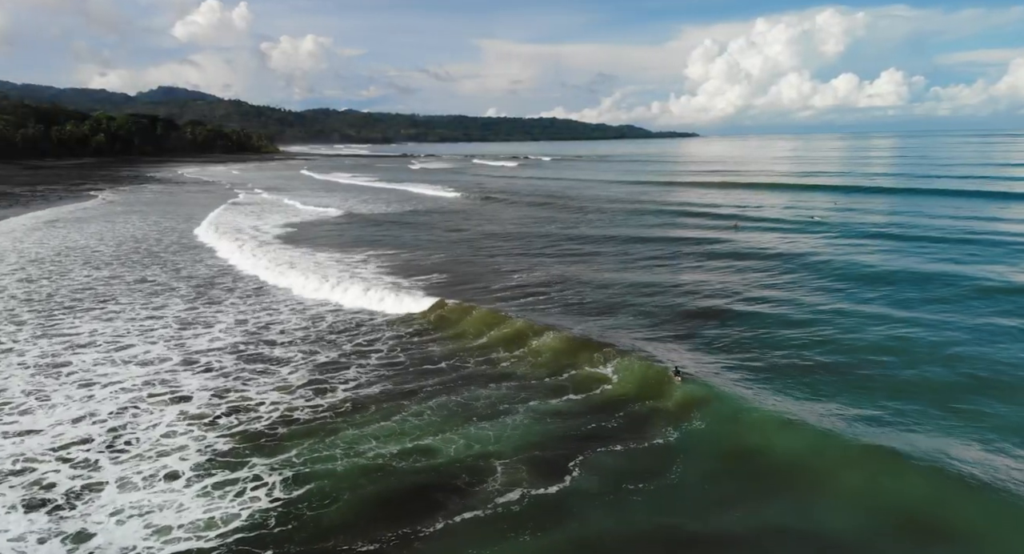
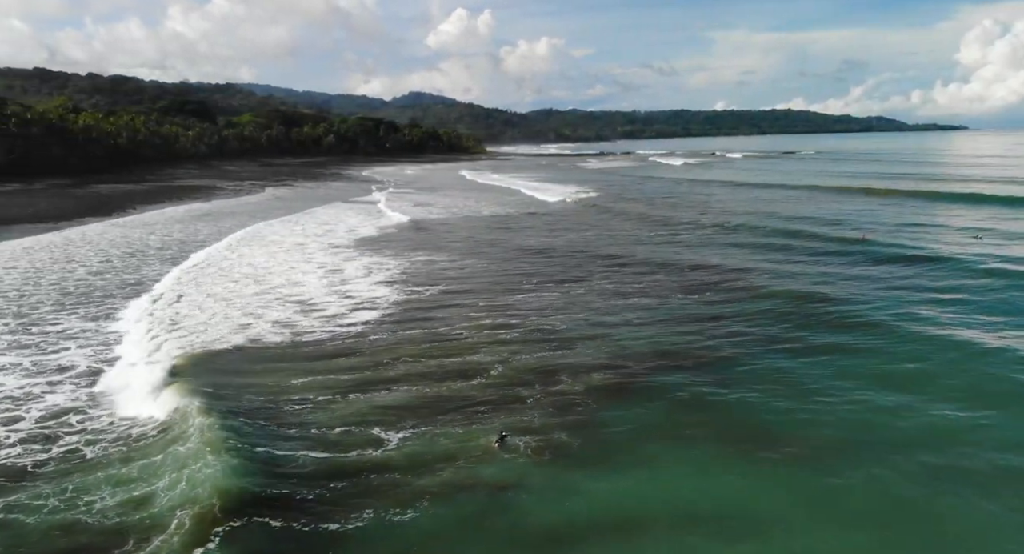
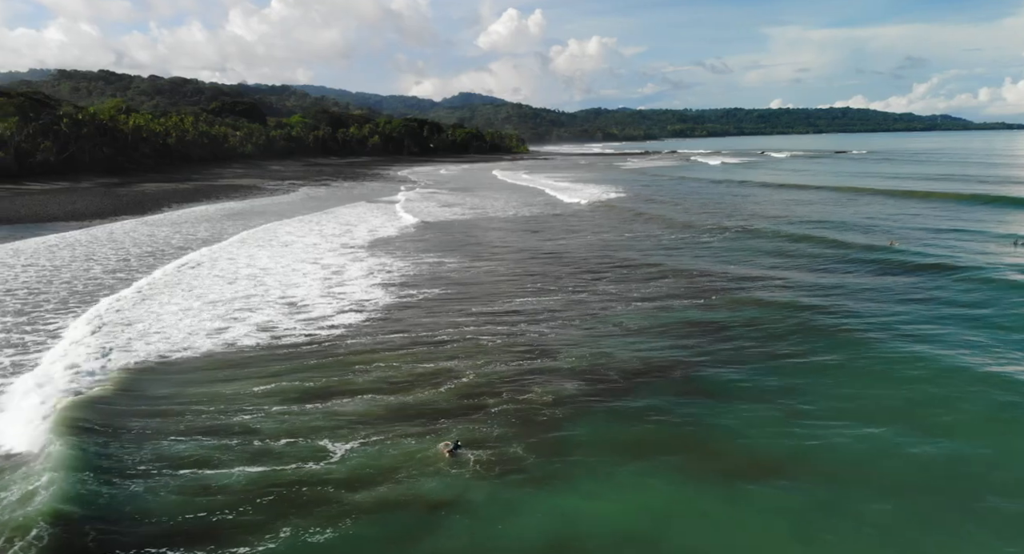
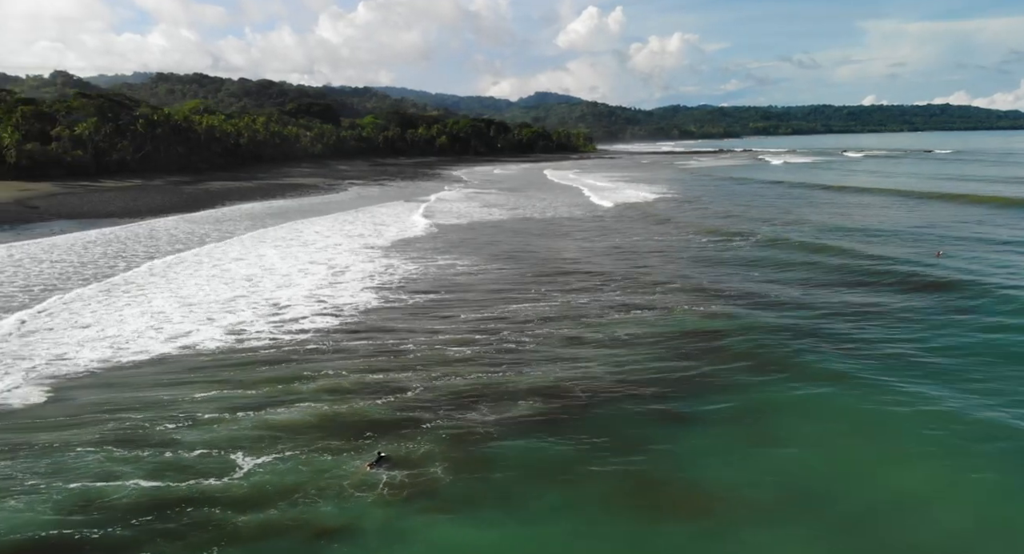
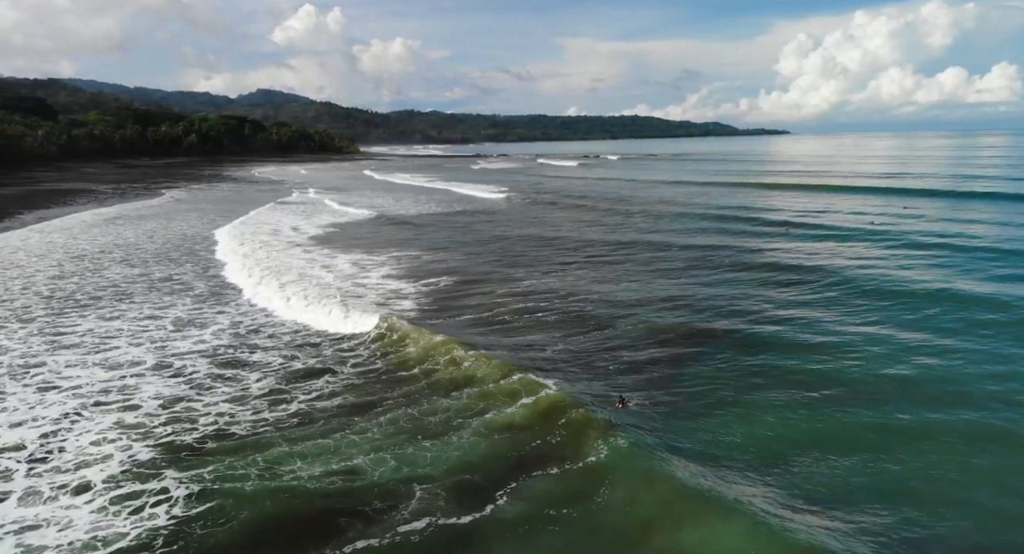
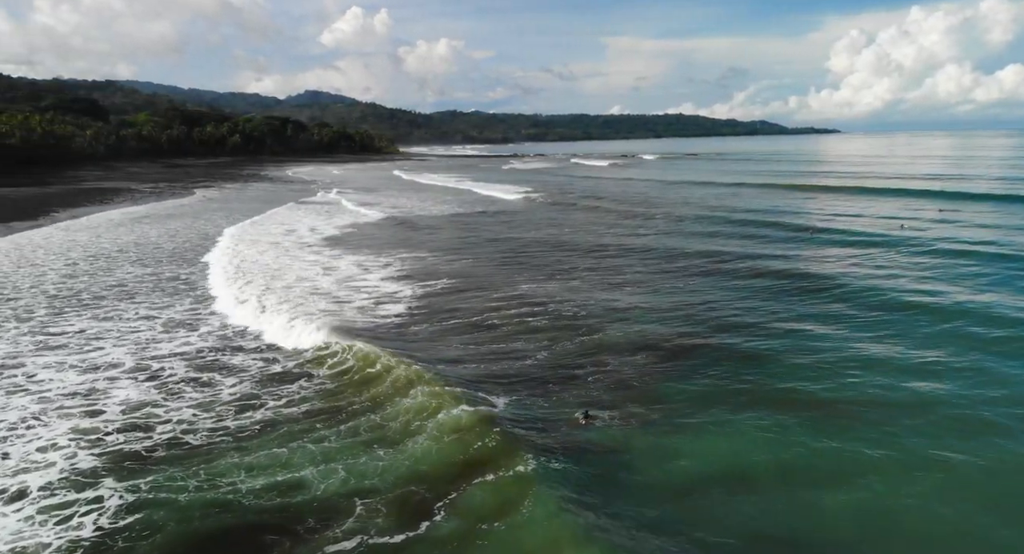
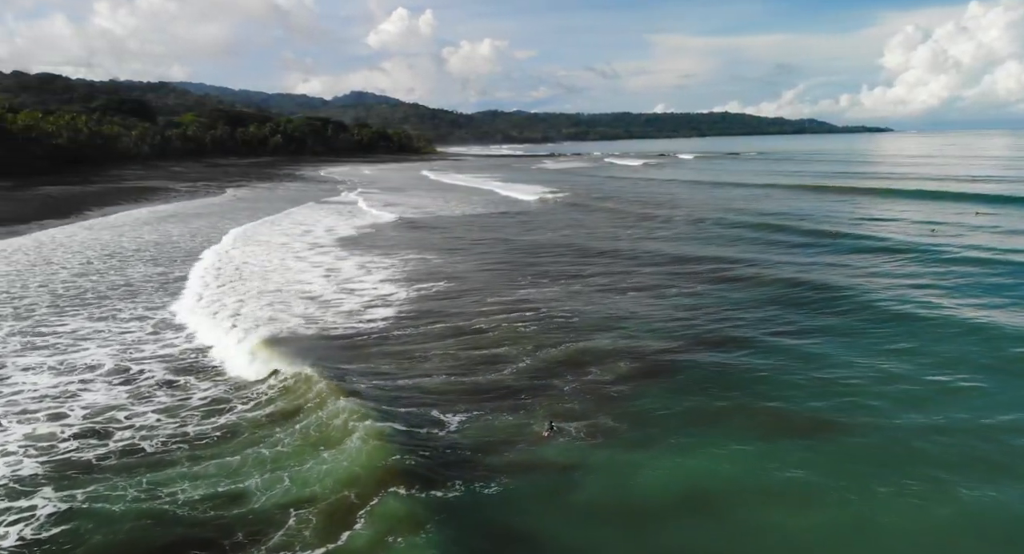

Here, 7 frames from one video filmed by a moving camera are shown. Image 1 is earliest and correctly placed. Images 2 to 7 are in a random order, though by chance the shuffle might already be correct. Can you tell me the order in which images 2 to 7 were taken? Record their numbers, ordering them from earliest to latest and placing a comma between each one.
5, 6, 7, 2, 3, 4
